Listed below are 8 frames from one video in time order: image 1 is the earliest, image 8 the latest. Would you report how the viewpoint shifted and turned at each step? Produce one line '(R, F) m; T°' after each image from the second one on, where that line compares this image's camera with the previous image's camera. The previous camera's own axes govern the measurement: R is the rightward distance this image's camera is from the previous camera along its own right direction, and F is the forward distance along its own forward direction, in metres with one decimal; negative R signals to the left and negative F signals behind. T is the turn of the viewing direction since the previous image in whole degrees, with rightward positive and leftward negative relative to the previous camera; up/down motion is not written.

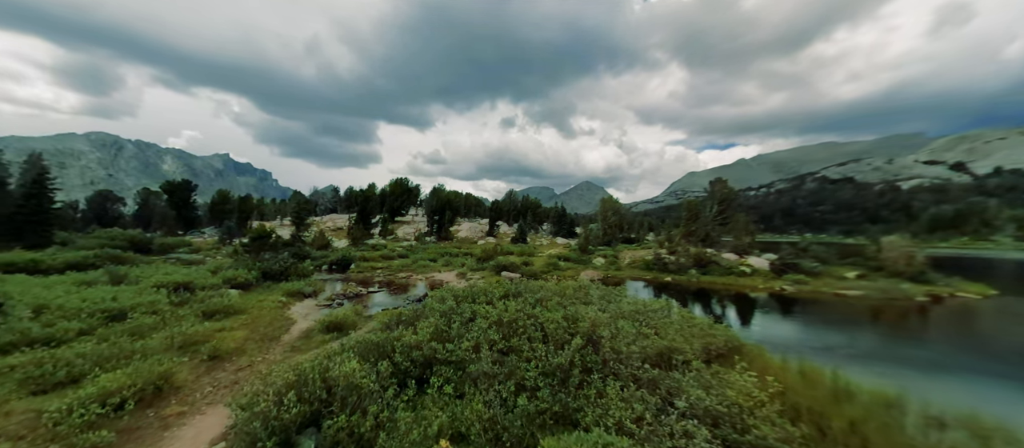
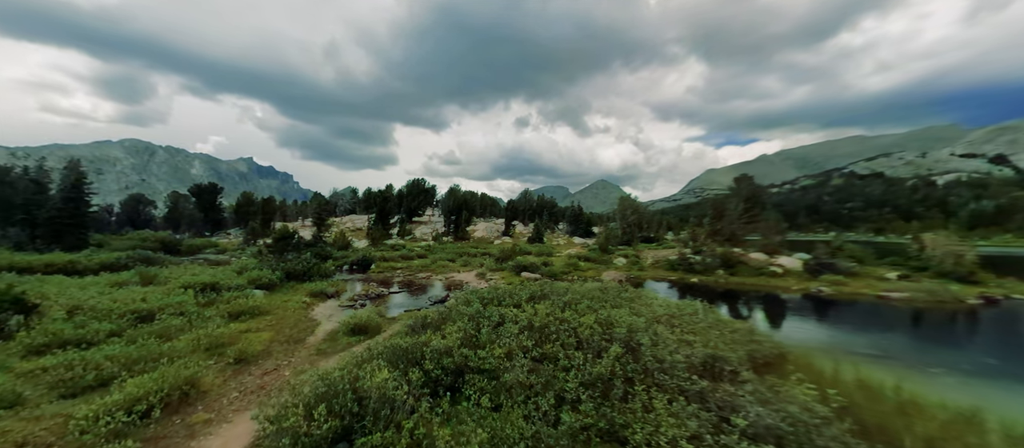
(-0.5, +0.6) m; -2°
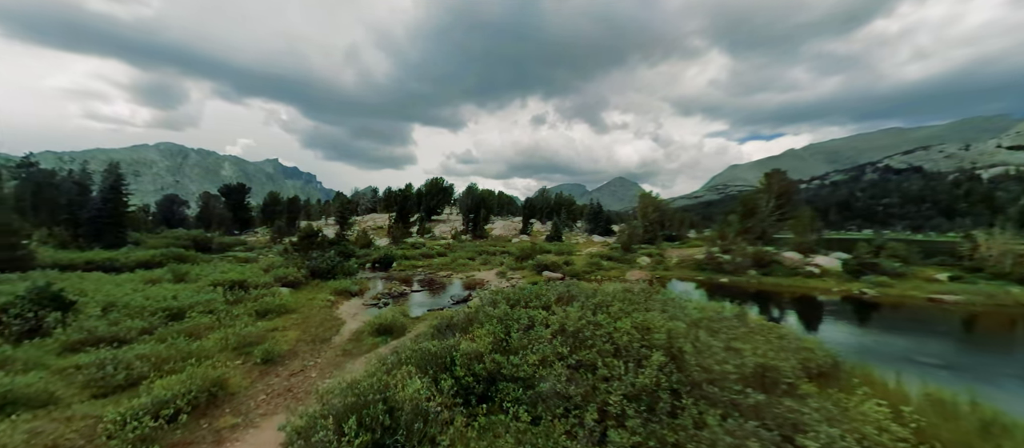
(-0.4, +0.6) m; -3°
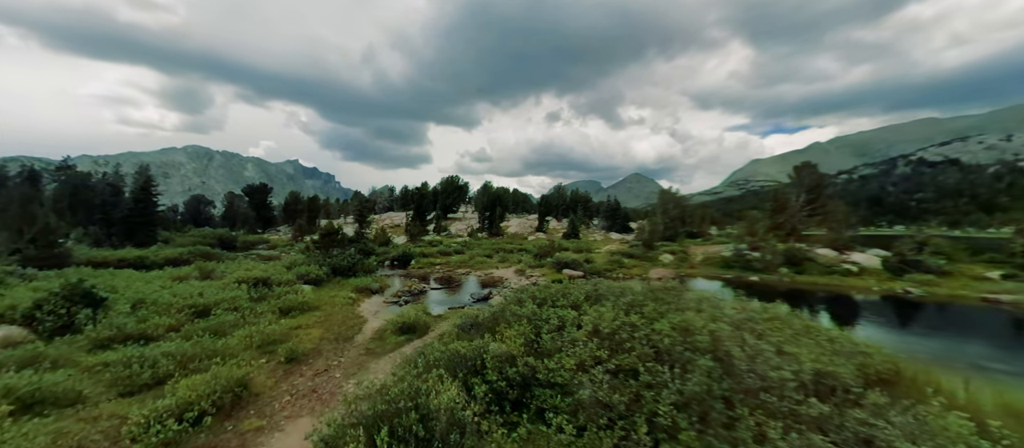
(-0.5, +0.6) m; -2°
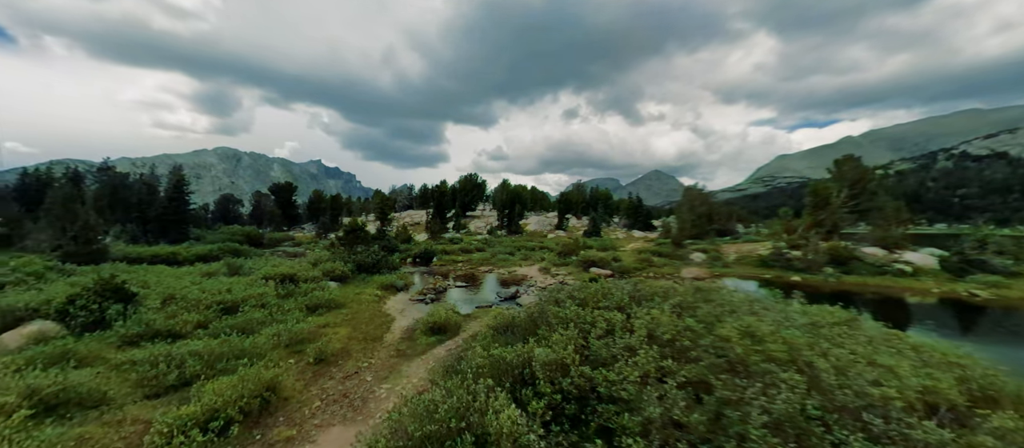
(-0.8, +1.0) m; -3°
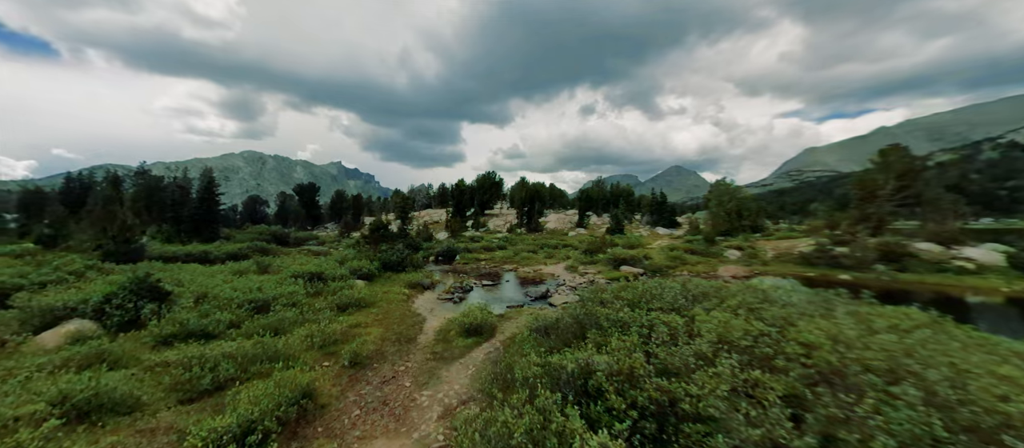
(-0.9, +1.0) m; -3°
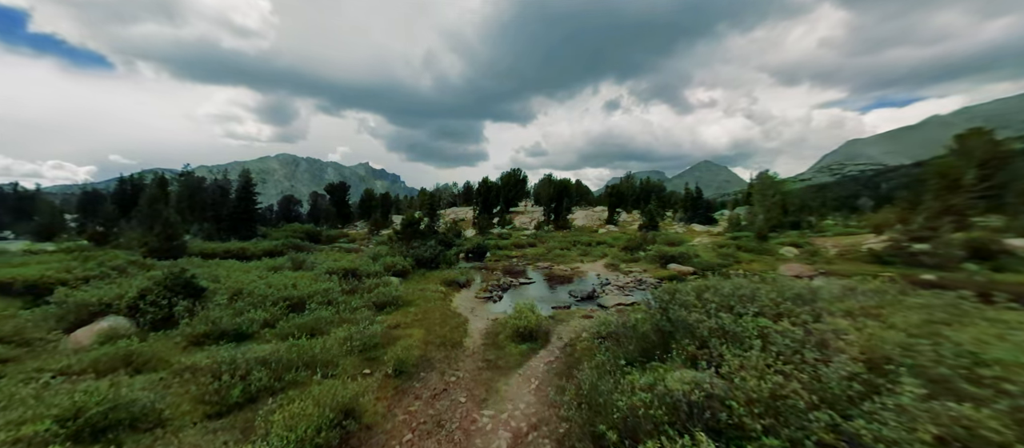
(-1.2, +1.8) m; -4°
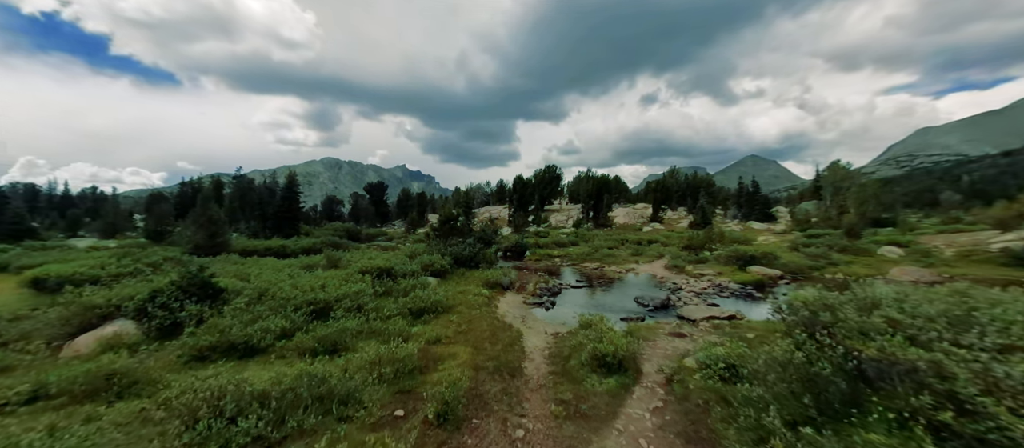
(-1.2, +3.5) m; -5°
